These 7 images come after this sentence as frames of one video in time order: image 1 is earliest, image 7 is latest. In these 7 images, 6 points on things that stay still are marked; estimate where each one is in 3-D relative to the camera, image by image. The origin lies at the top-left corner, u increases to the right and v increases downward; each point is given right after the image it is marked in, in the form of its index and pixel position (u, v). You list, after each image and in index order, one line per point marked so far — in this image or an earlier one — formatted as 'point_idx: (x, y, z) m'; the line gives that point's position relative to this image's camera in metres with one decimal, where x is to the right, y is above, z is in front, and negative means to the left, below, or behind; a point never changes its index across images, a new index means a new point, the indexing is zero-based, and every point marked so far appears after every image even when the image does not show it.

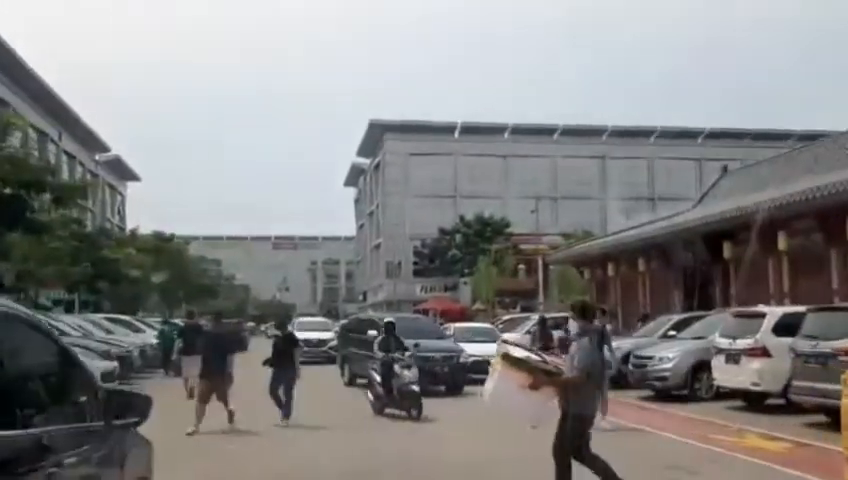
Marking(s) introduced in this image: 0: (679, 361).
0: (+4.4, -2.1, +19.2) m
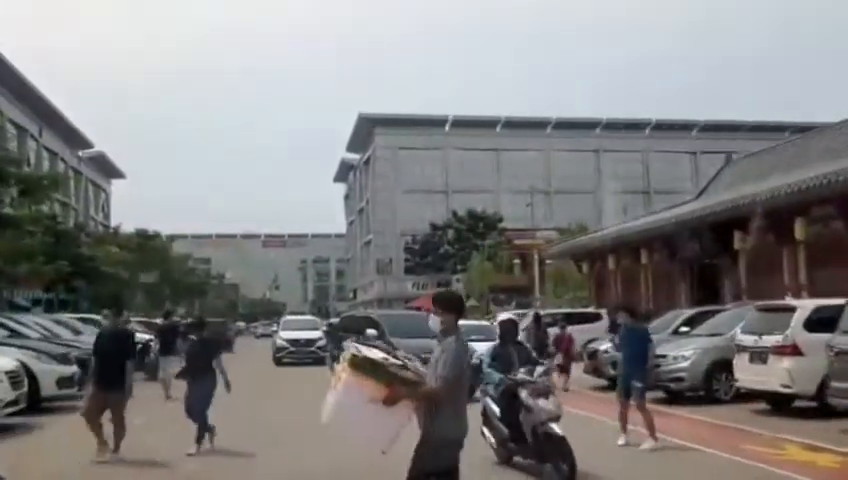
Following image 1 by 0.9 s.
0: (+4.2, -1.9, +17.5) m
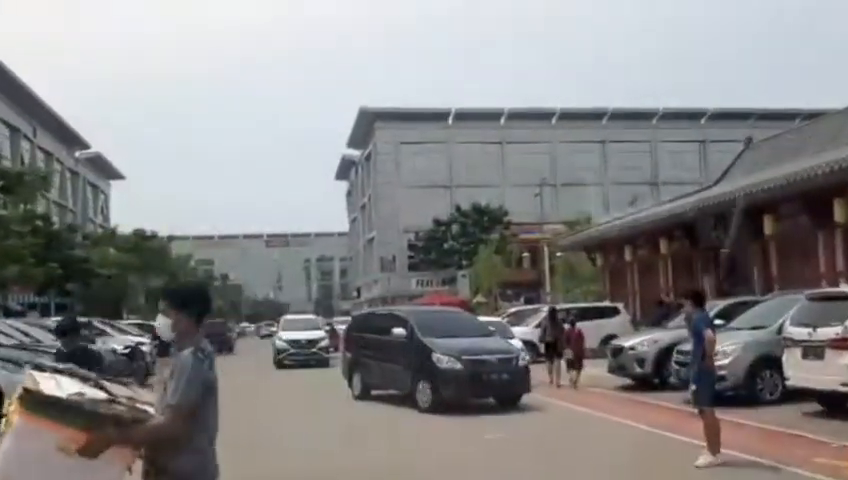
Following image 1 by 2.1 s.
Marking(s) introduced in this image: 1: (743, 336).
0: (+4.4, -1.6, +15.7) m
1: (+4.5, -1.4, +16.0) m
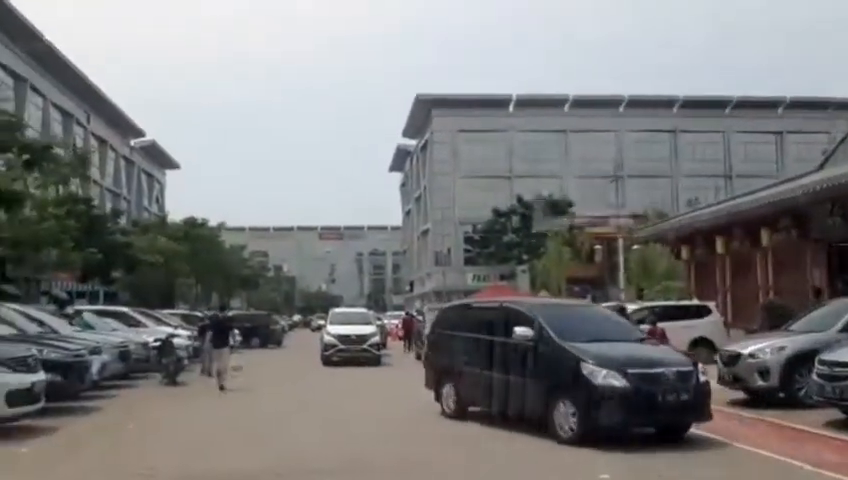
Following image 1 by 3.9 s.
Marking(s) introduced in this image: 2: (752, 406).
0: (+5.3, -1.4, +12.1) m
1: (+5.4, -1.2, +12.4) m
2: (+4.9, -2.5, +16.8) m
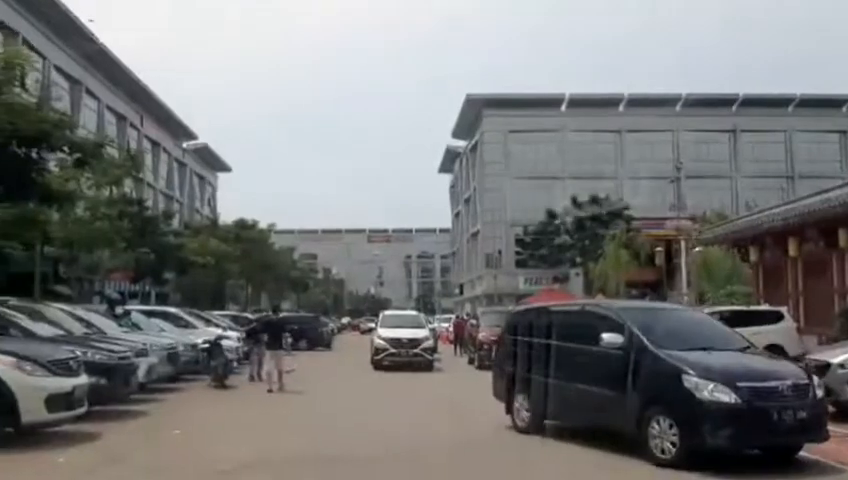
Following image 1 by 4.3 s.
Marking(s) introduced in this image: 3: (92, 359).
0: (+5.9, -1.4, +10.7) m
1: (+6.1, -1.1, +11.1) m
2: (+5.8, -2.5, +15.5) m
3: (-5.8, -2.1, +19.5) m
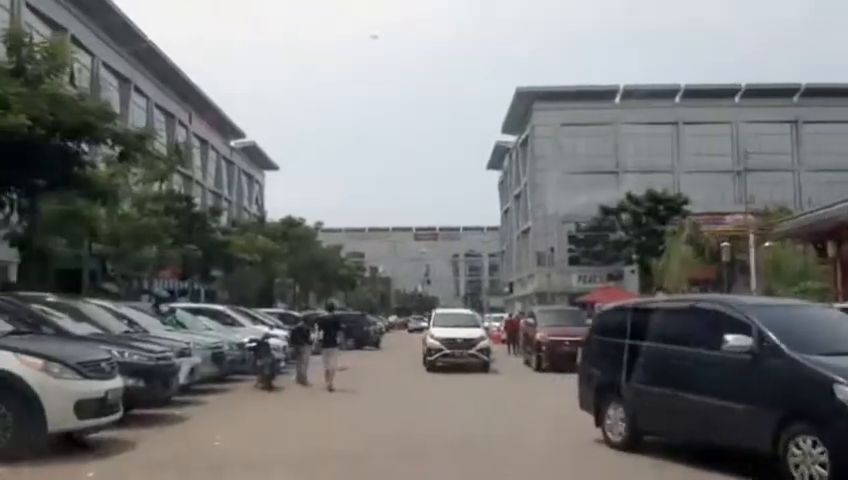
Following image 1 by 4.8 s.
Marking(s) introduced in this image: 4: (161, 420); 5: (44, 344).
0: (+6.5, -1.2, +8.9) m
1: (+6.8, -1.0, +9.2) m
2: (+6.6, -2.3, +13.7) m
3: (-4.8, -1.9, +18.1) m
4: (-4.4, -3.0, +18.9) m
5: (-5.1, -1.4, +14.9) m
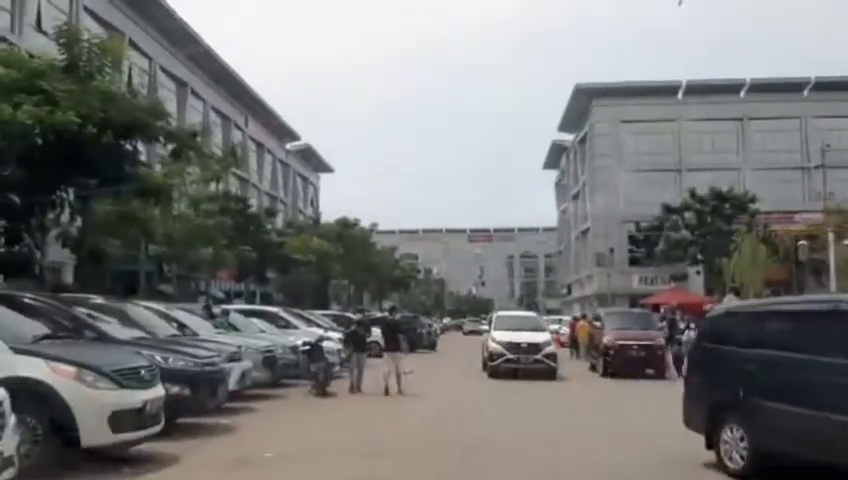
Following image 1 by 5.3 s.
0: (+7.1, -1.2, +7.1) m
1: (+7.3, -0.9, +7.4) m
2: (+7.4, -2.3, +11.9) m
3: (-3.8, -1.9, +16.9) m
4: (-3.4, -3.0, +17.6) m
5: (-4.2, -1.3, +13.7) m
